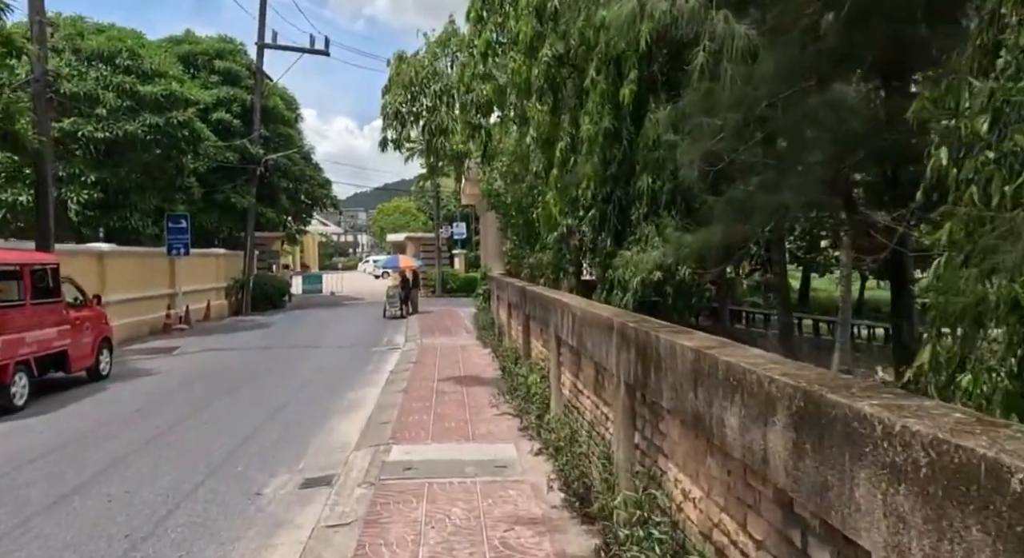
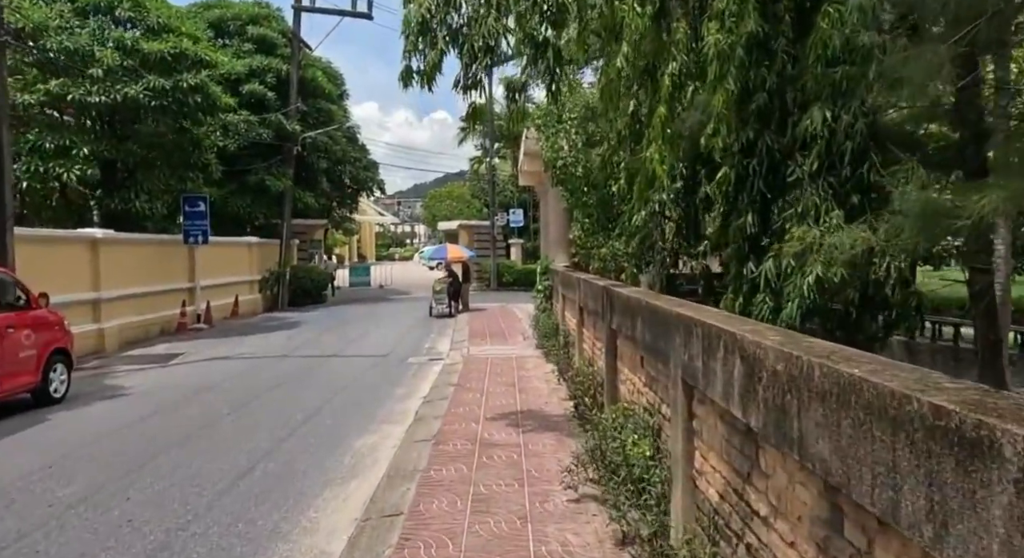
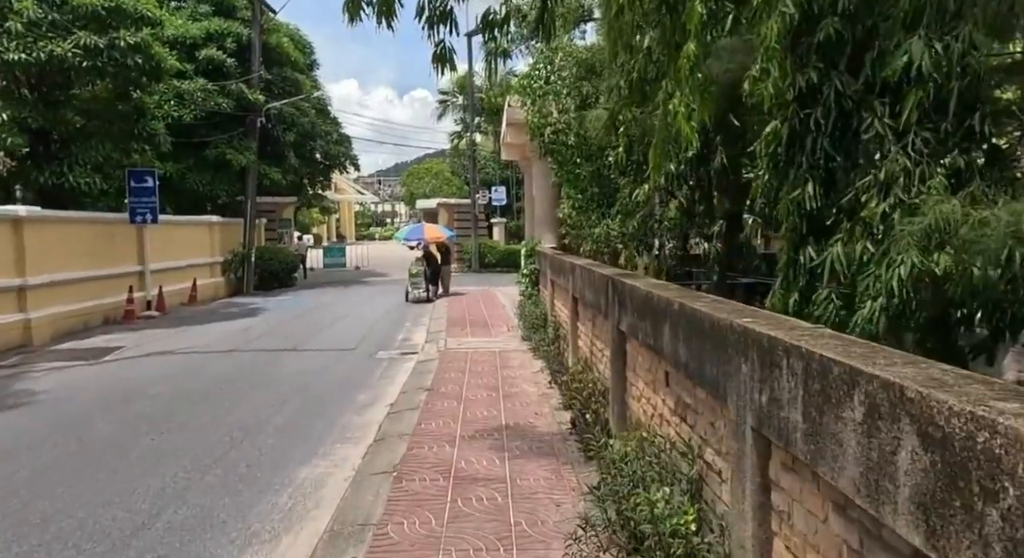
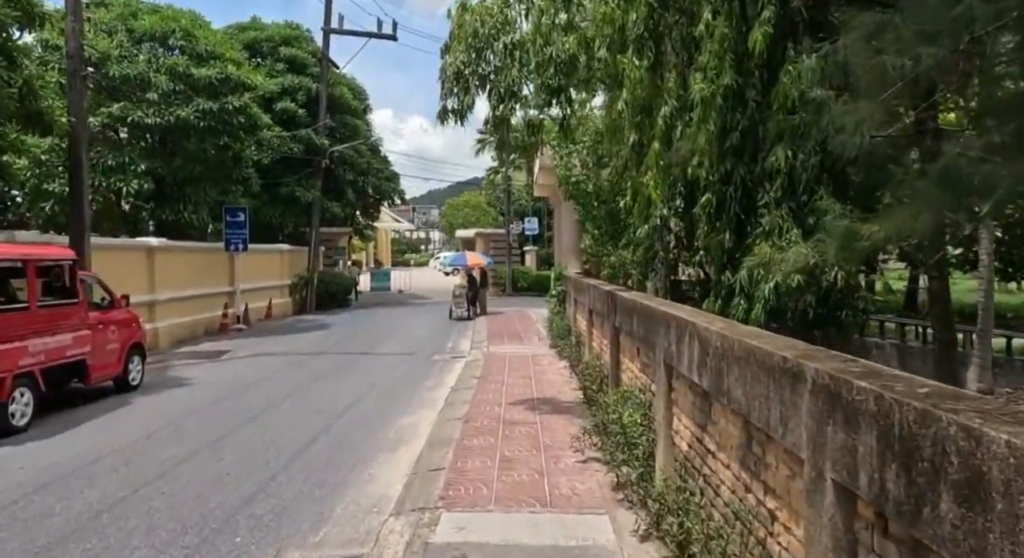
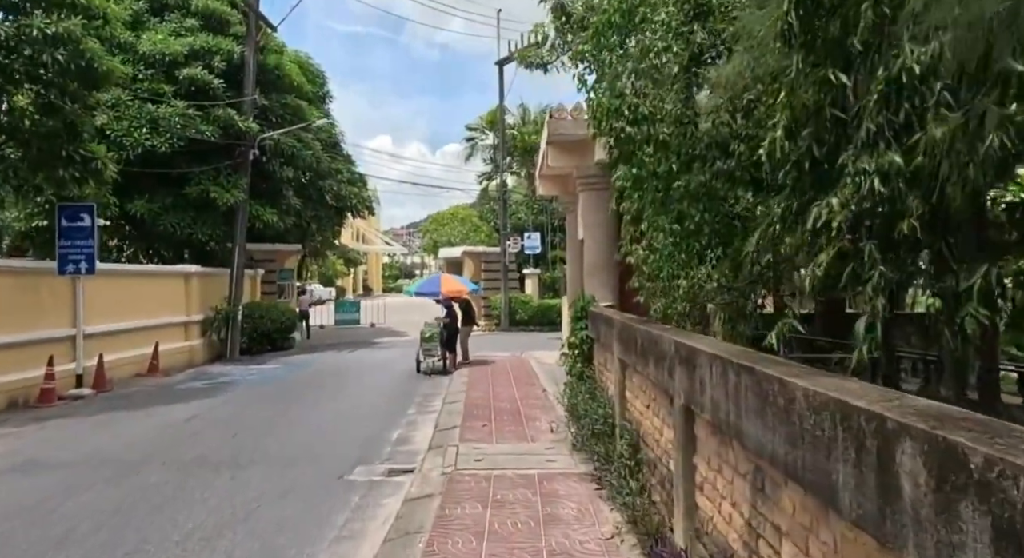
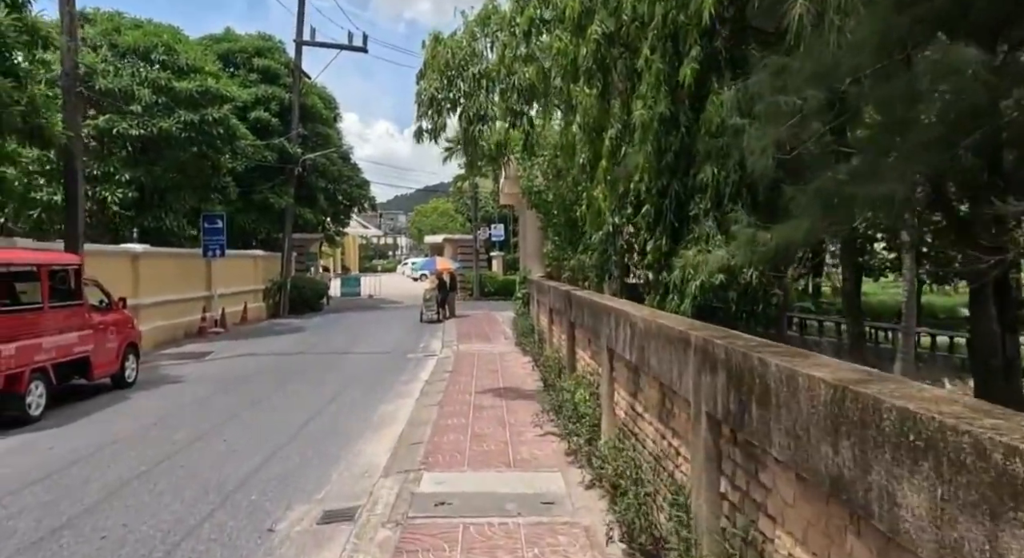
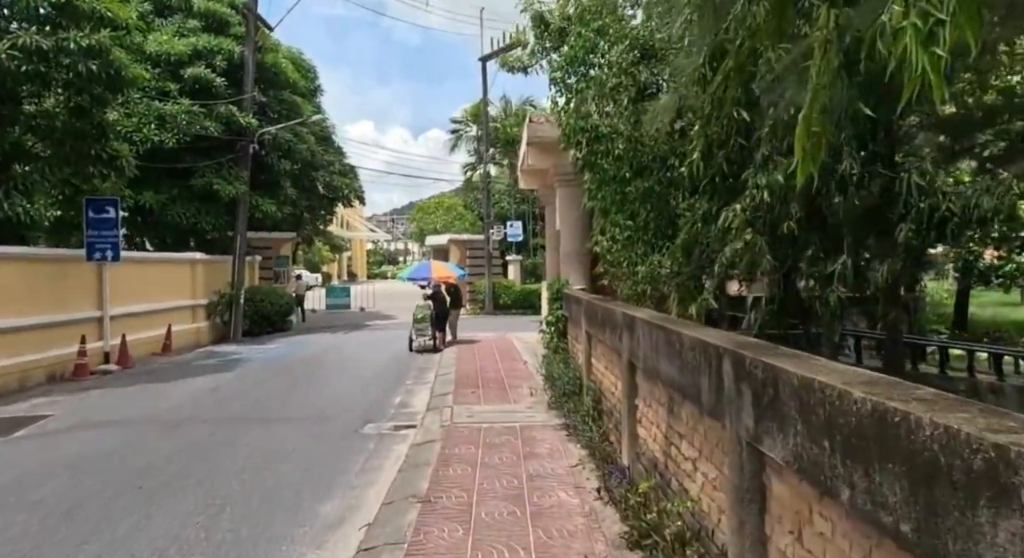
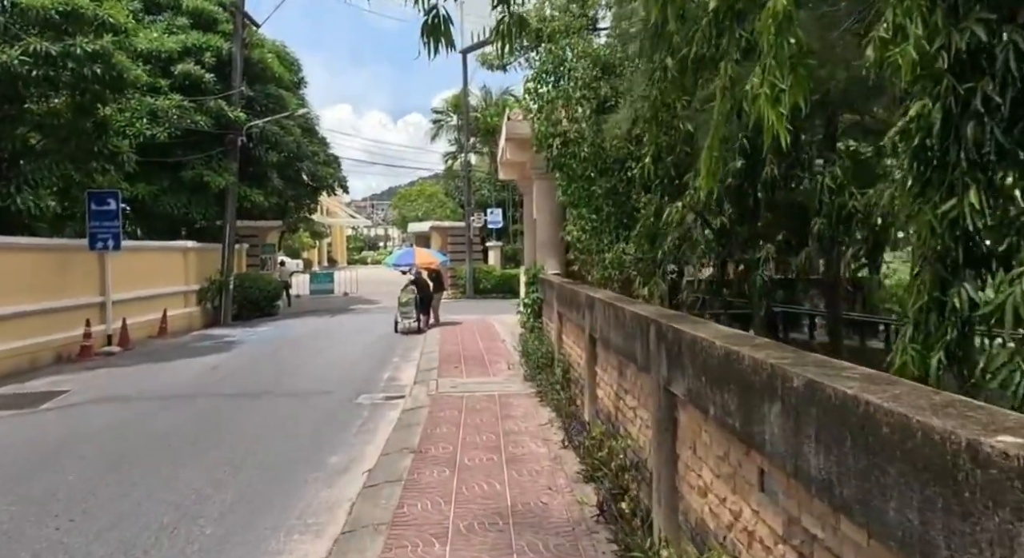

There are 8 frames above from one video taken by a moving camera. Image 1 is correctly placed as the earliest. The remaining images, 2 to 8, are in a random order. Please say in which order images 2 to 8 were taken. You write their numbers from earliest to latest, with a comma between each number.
6, 4, 2, 3, 8, 7, 5
